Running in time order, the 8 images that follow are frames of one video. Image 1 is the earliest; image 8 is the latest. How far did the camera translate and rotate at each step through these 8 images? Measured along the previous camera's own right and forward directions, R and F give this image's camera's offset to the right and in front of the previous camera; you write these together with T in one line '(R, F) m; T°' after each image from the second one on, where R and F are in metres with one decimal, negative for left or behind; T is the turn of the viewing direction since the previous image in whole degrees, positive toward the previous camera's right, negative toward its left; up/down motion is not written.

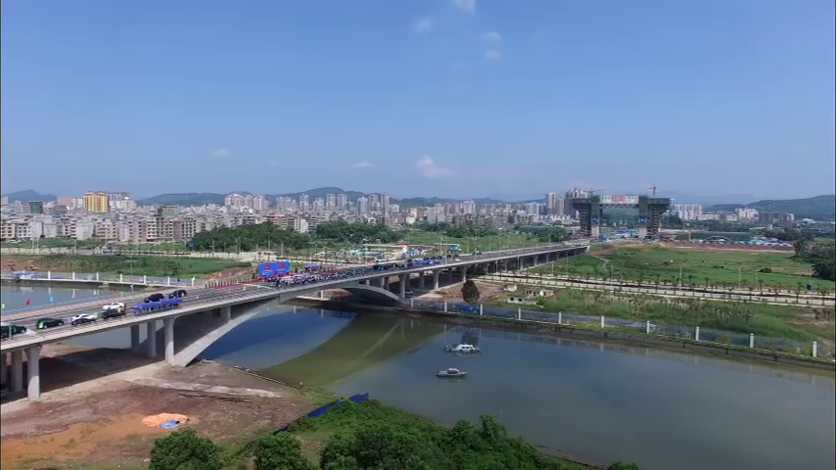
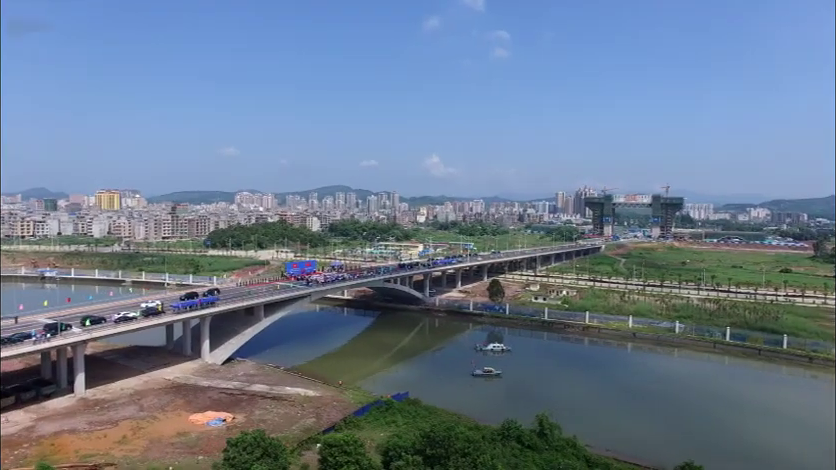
(-1.4, 0.0) m; -1°
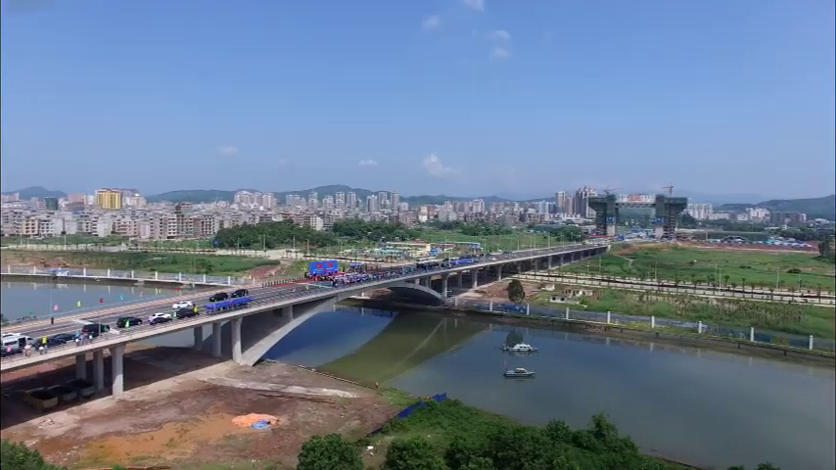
(-1.7, 0.0) m; +1°
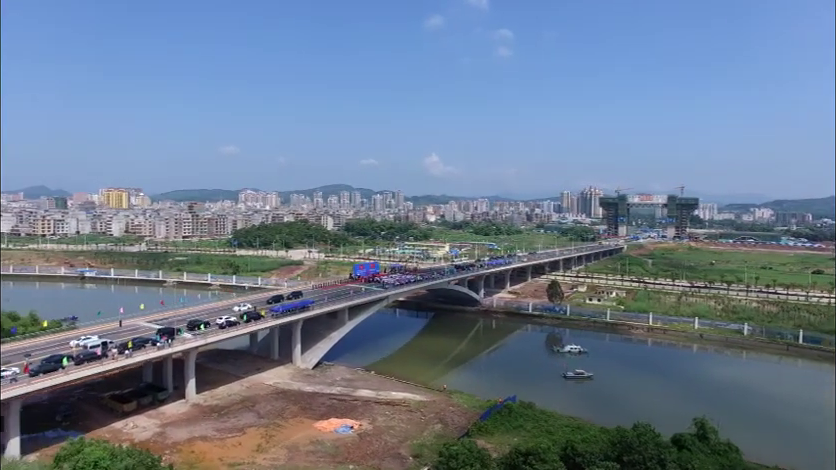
(-2.9, +0.1) m; 0°
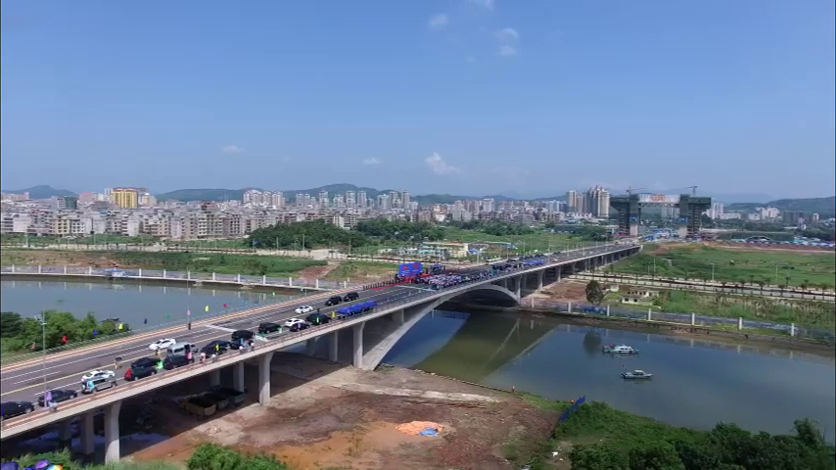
(-2.8, +0.1) m; 0°
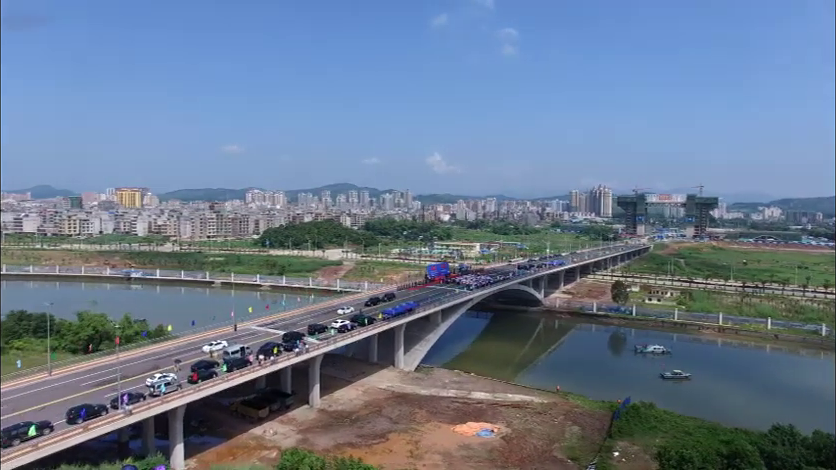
(-1.9, +0.1) m; 0°
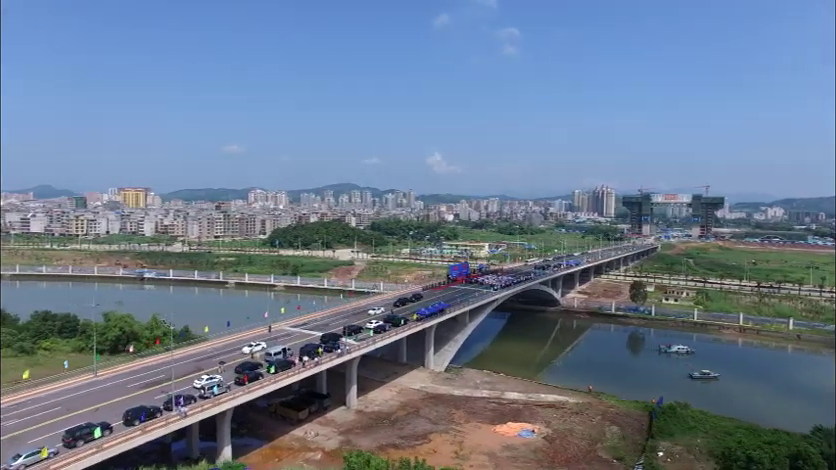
(-1.4, +0.1) m; 0°
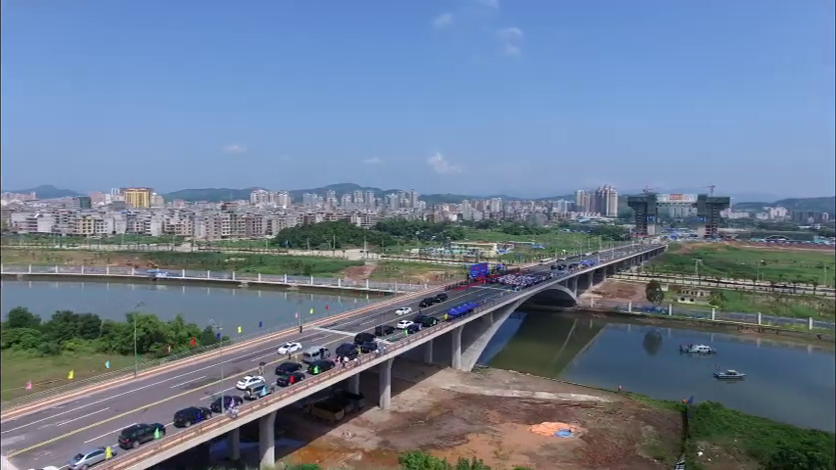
(-1.2, +0.1) m; 0°
